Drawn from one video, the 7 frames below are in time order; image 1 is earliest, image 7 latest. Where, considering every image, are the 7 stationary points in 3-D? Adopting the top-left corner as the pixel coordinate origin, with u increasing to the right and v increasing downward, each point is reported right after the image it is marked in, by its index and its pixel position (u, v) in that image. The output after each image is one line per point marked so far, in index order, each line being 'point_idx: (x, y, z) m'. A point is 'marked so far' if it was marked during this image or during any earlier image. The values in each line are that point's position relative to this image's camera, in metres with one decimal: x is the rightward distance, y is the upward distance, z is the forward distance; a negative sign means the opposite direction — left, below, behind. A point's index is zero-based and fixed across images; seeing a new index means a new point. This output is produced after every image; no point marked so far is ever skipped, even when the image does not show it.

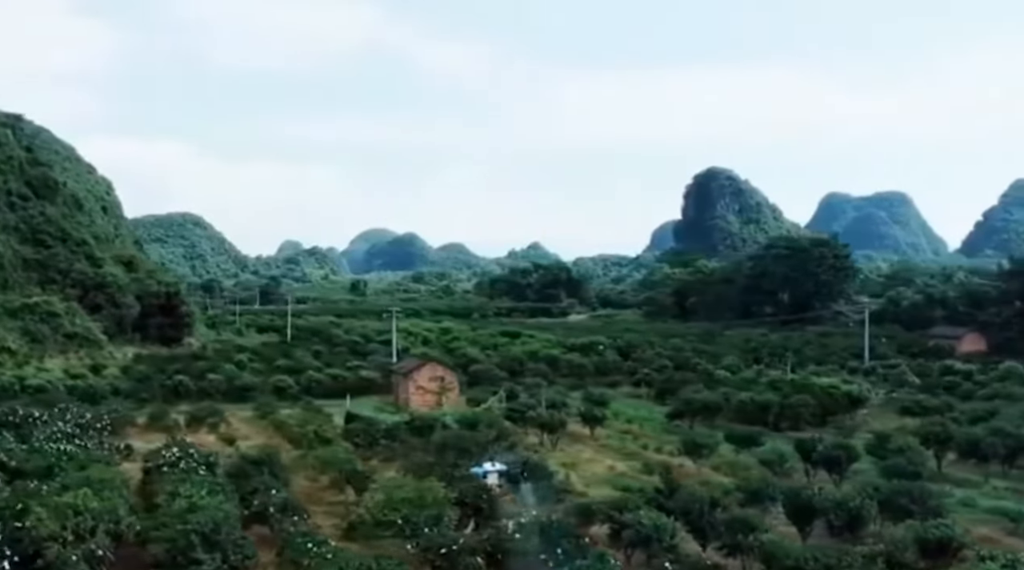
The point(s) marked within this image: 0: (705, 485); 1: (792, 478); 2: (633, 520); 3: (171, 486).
0: (+3.5, -3.5, +18.2) m
1: (+5.3, -3.5, +19.1) m
2: (+2.0, -3.5, +15.2) m
3: (-5.6, -3.4, +17.5) m
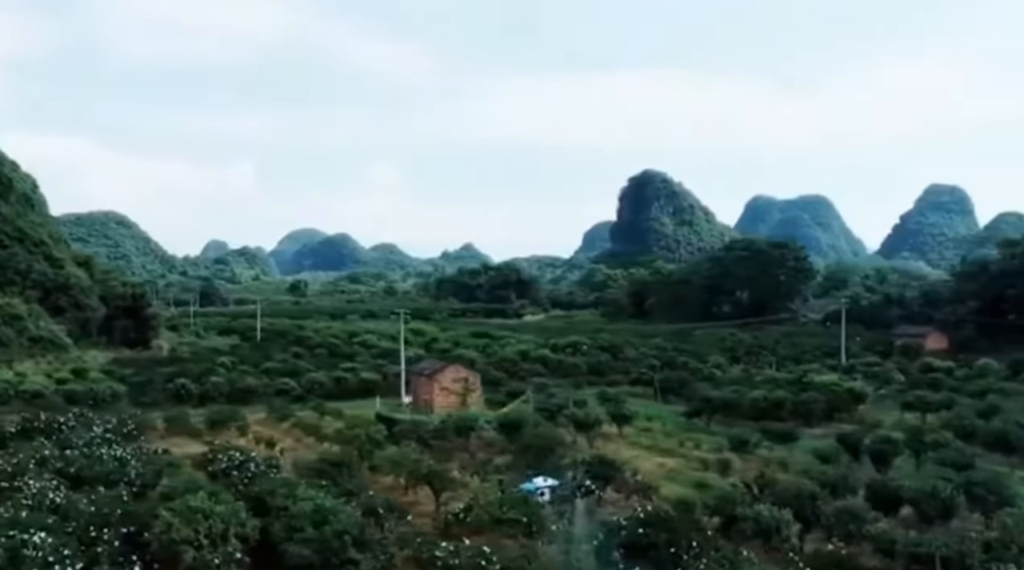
0: (+5.0, -3.6, +19.1) m
1: (+6.7, -3.5, +20.2) m
2: (+3.8, -3.5, +15.9) m
3: (-3.9, -3.4, +17.6) m
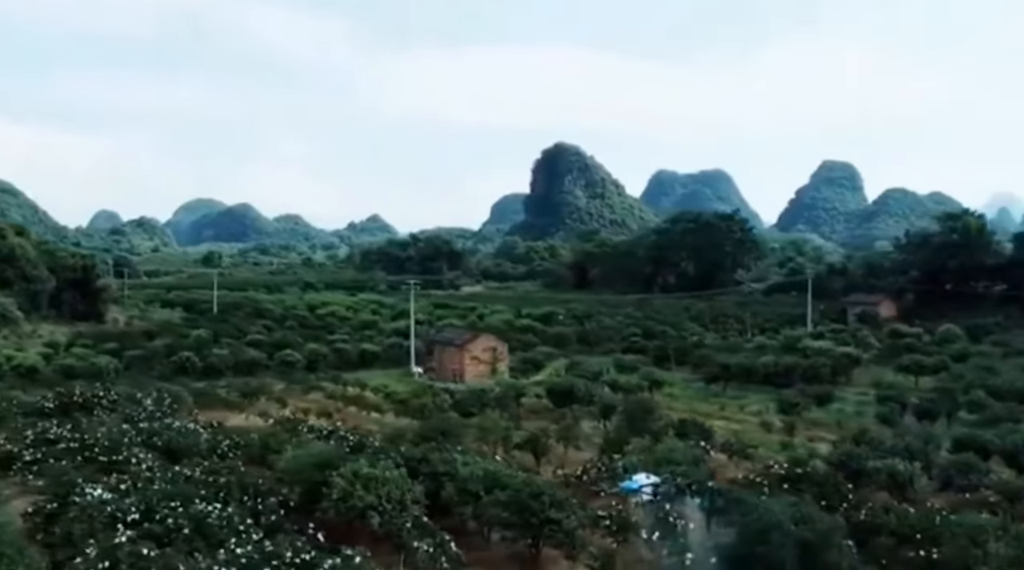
0: (+7.0, -3.0, +20.4) m
1: (+8.6, -2.9, +21.7) m
2: (+6.2, -3.0, +17.1) m
3: (-1.7, -2.9, +17.8) m
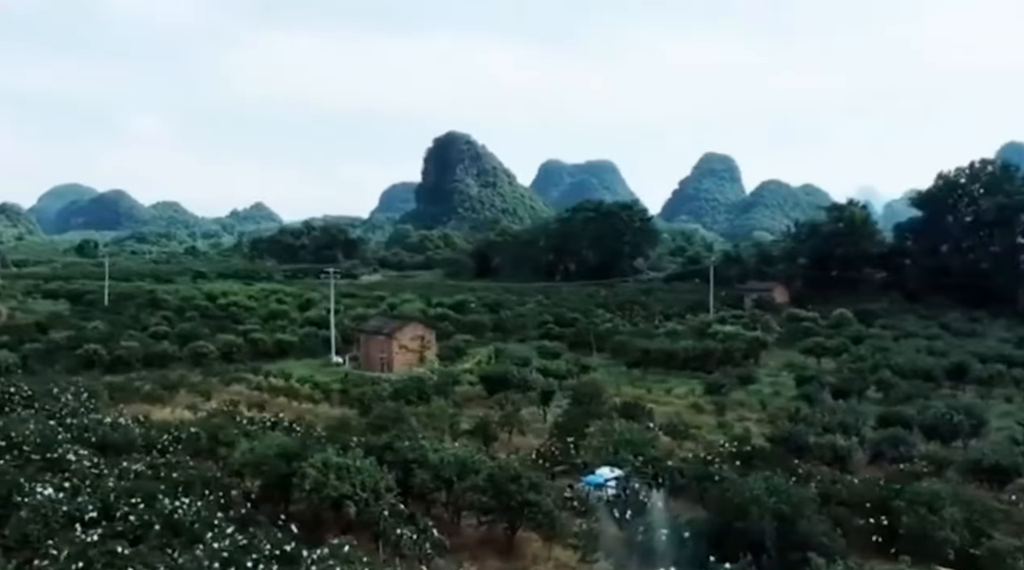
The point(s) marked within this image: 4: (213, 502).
0: (+5.9, -2.7, +21.6) m
1: (+7.3, -2.6, +23.0) m
2: (+5.5, -2.8, +18.2) m
3: (-2.4, -2.7, +18.0) m
4: (-4.6, -3.4, +15.9) m
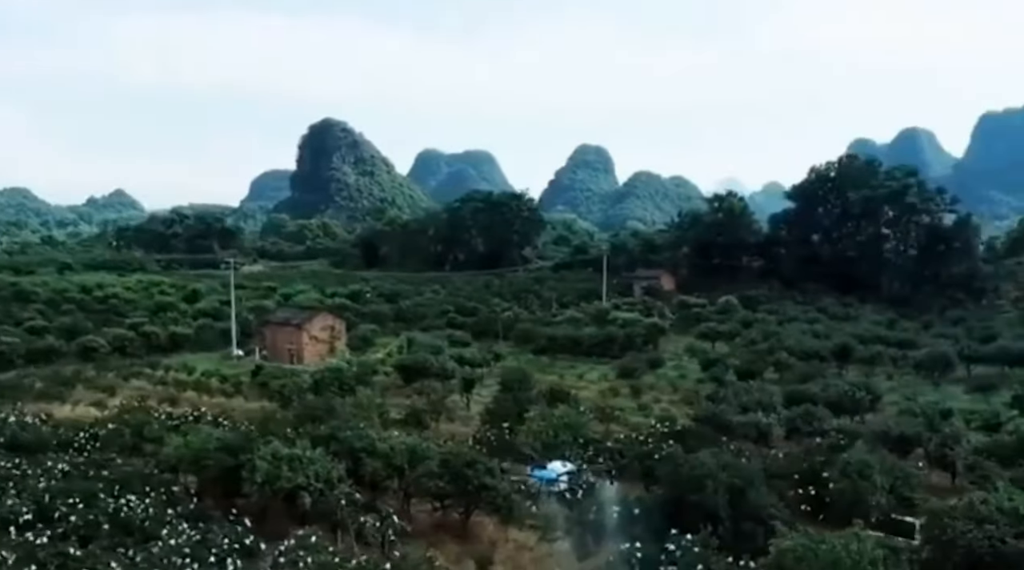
0: (+4.4, -2.5, +22.6) m
1: (+5.6, -2.3, +24.2) m
2: (+4.4, -2.6, +19.2) m
3: (-3.4, -2.6, +18.0) m
4: (-5.4, -3.3, +15.7) m
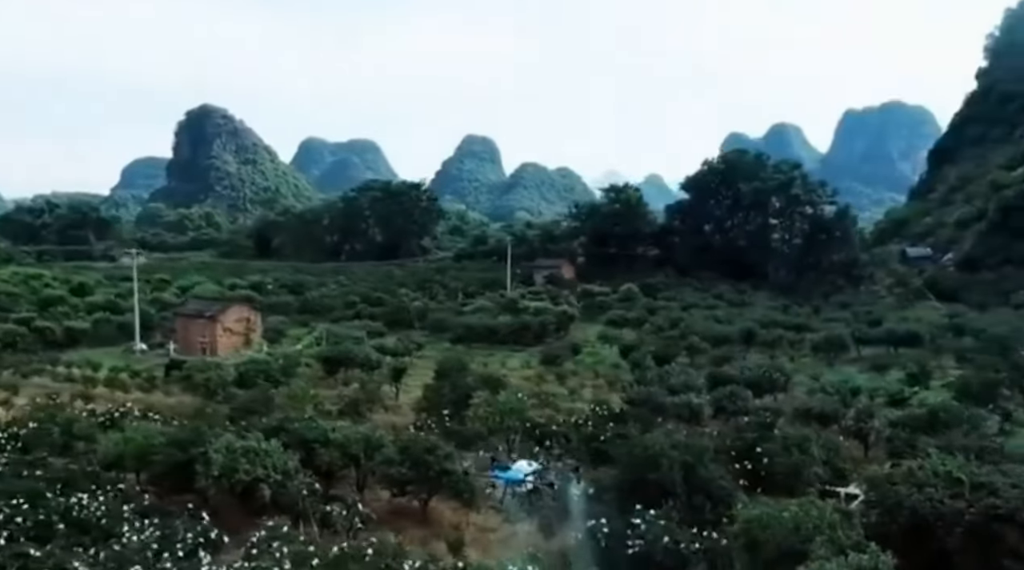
0: (+2.8, -2.2, +23.4) m
1: (+3.8, -2.0, +25.2) m
2: (+3.3, -2.3, +20.0) m
3: (-4.3, -2.4, +17.9) m
4: (-6.0, -3.1, +15.4) m
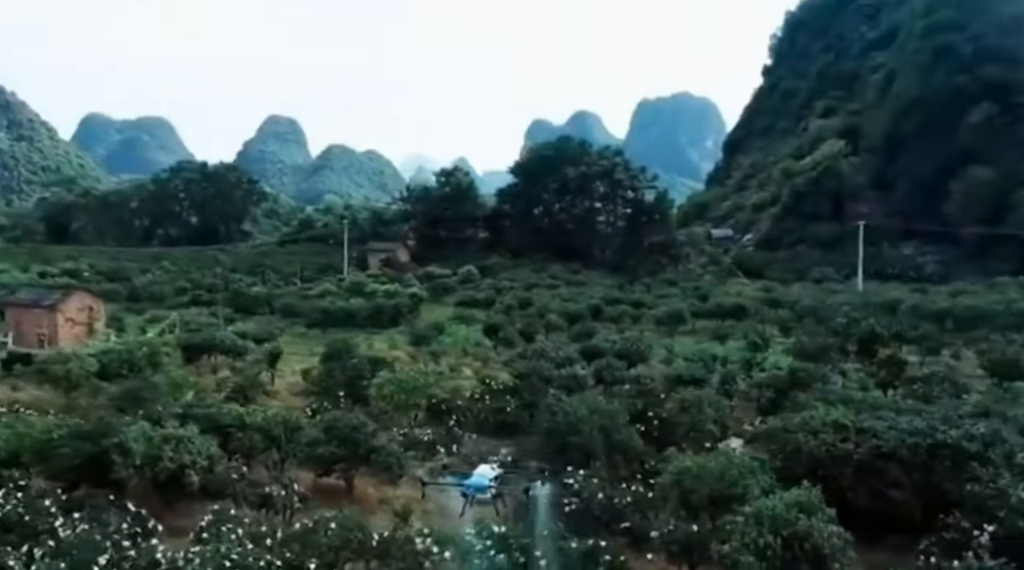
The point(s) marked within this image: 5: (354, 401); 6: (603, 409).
0: (0.0, -1.7, +24.3) m
1: (+0.6, -1.5, +26.2) m
2: (+1.1, -1.9, +21.1) m
3: (-5.9, -2.1, +17.4) m
4: (-7.0, -2.9, +14.6) m
5: (-3.0, -2.2, +19.6) m
6: (+1.5, -2.0, +16.4) m
